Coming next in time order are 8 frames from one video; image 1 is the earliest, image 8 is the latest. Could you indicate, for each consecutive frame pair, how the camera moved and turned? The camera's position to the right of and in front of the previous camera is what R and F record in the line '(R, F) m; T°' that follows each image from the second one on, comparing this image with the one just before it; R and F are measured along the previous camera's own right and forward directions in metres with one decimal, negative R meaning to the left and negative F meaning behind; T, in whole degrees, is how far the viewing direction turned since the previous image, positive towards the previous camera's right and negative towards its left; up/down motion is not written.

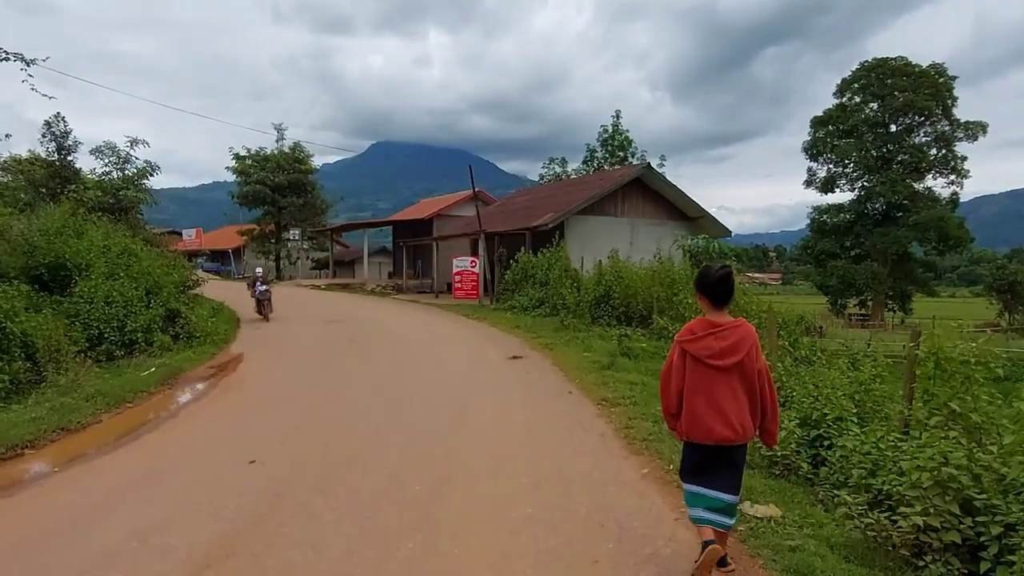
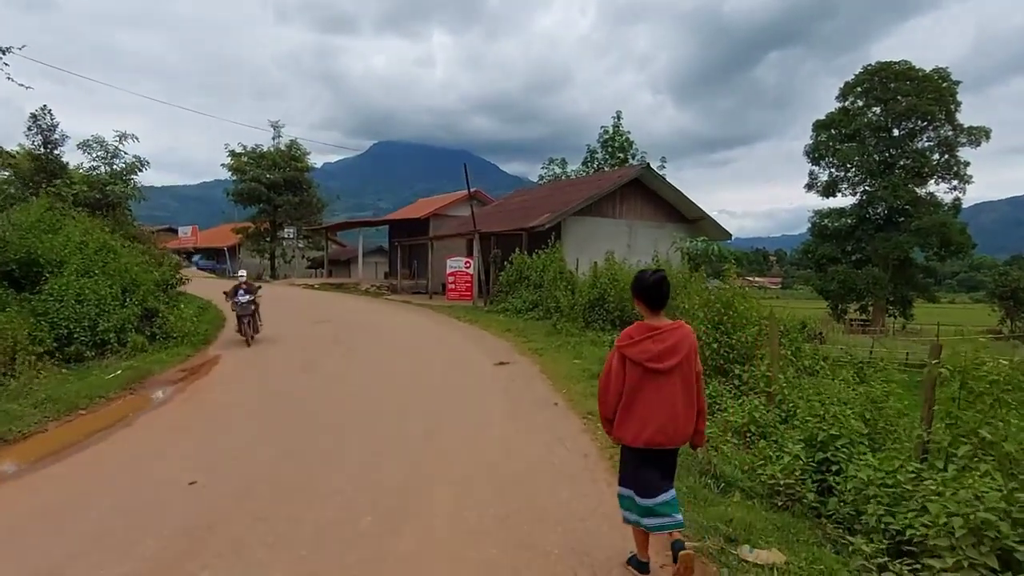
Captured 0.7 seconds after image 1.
(+0.2, +0.6) m; 0°
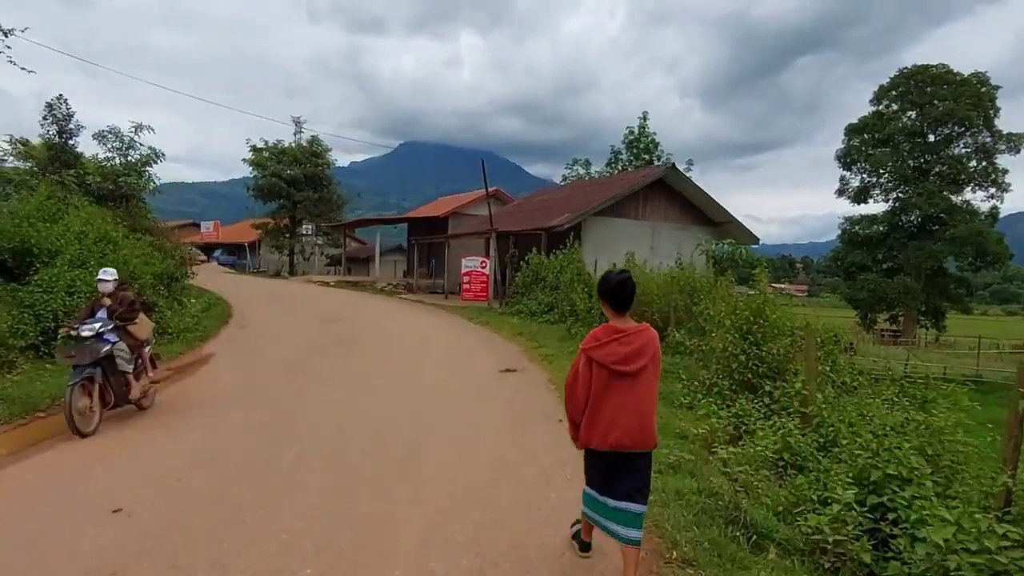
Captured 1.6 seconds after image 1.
(+0.2, +0.8) m; -2°
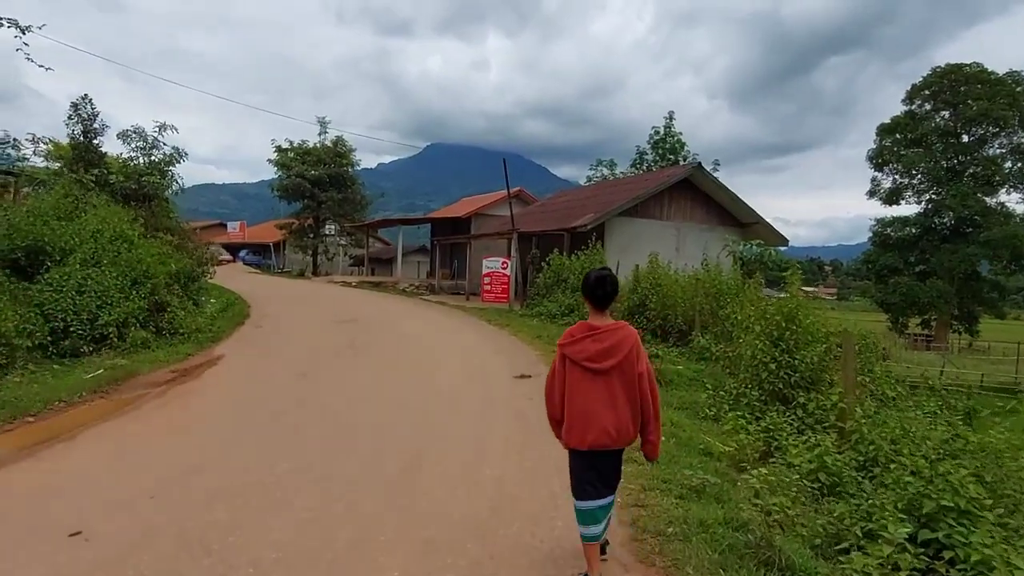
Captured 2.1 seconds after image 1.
(+0.1, +0.4) m; -2°
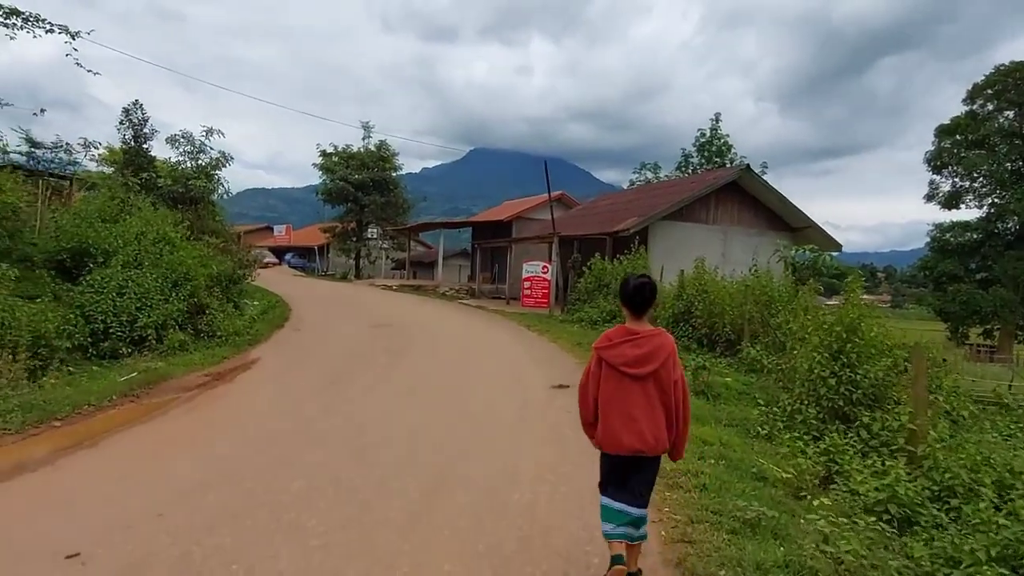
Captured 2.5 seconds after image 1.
(0.0, +0.4) m; -3°
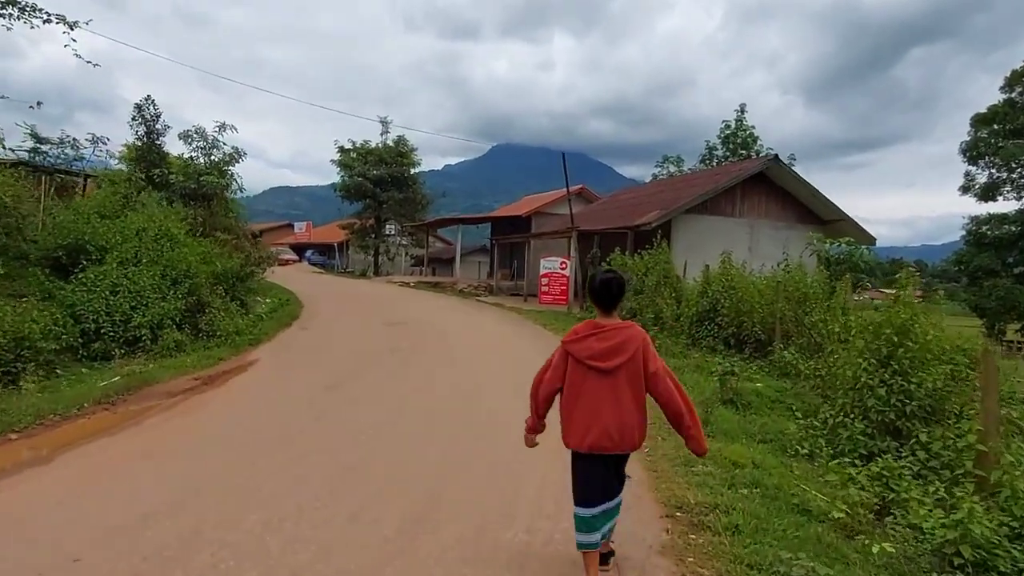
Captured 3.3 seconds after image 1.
(+0.2, +0.7) m; -2°
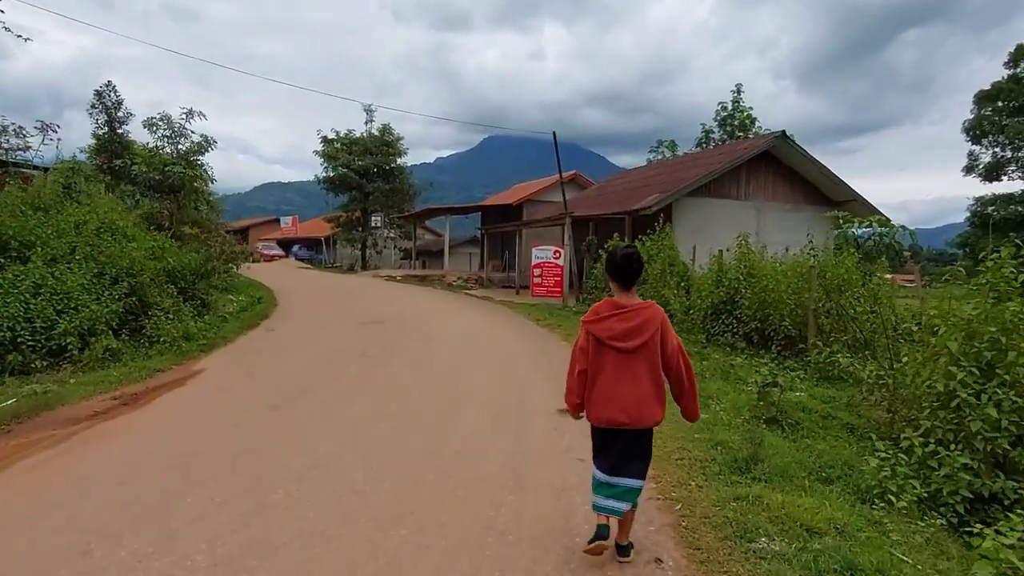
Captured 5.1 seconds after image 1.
(+0.1, +1.5) m; 0°
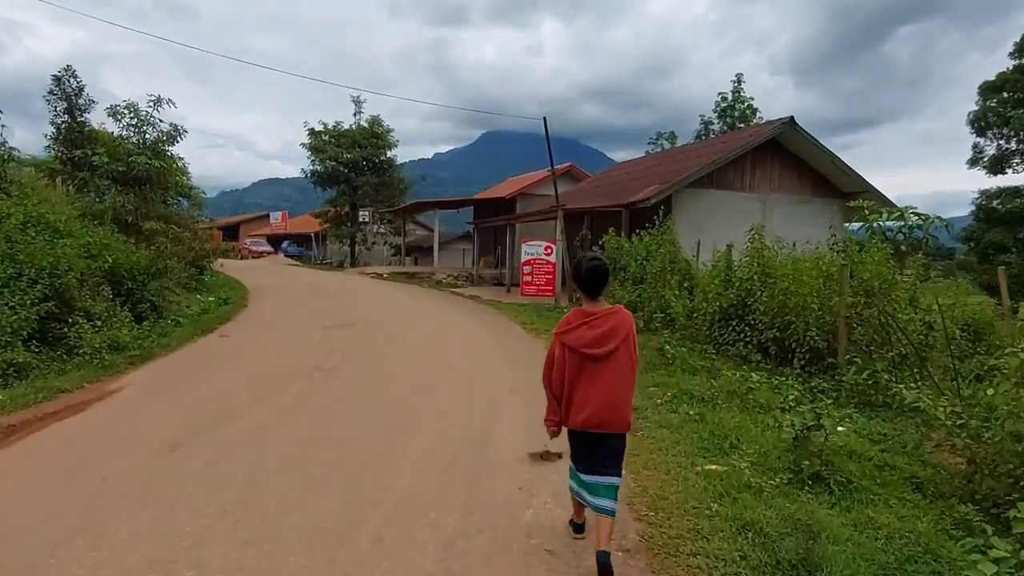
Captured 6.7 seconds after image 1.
(+0.3, +1.4) m; 0°
